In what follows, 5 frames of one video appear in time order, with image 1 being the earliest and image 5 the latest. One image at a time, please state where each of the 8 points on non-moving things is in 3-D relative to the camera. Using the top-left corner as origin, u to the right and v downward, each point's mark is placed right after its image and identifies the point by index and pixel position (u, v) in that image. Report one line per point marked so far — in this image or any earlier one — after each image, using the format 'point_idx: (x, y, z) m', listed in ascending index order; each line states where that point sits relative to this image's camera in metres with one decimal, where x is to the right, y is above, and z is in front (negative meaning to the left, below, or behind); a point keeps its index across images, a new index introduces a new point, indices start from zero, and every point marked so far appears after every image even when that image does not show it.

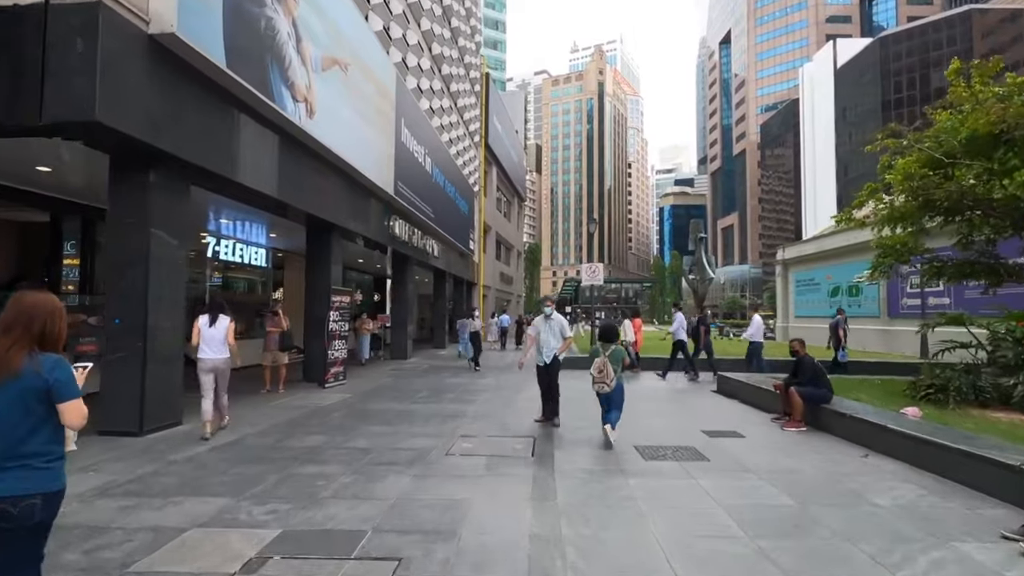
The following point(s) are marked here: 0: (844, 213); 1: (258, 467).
0: (+6.6, +1.5, +10.6) m
1: (-2.7, -1.9, +5.7) m
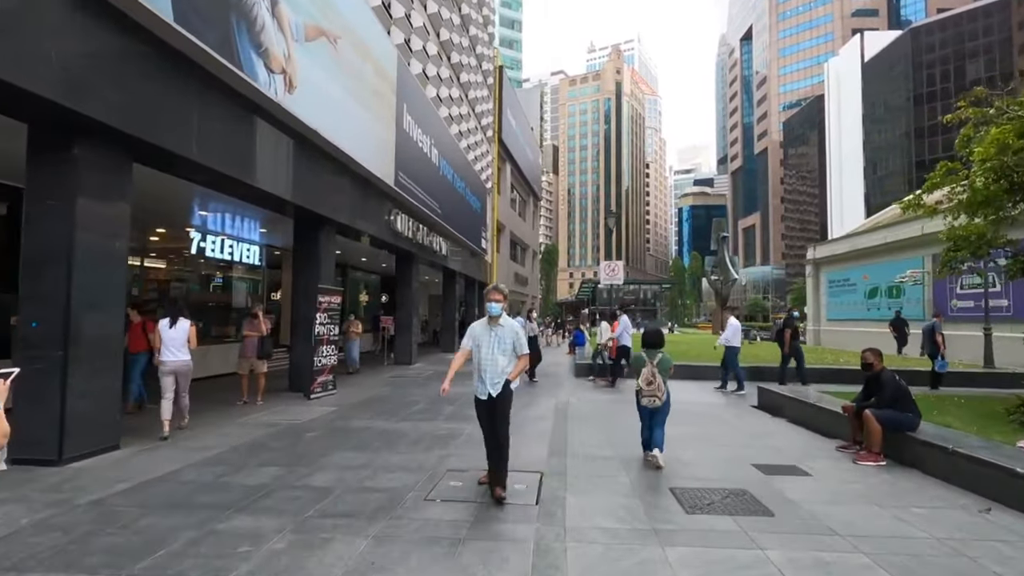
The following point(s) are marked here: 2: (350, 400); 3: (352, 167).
0: (+6.7, +1.5, +8.9) m
1: (-2.7, -1.9, +4.3) m
2: (-3.2, -2.2, +10.5) m
3: (-3.8, +2.9, +12.6) m
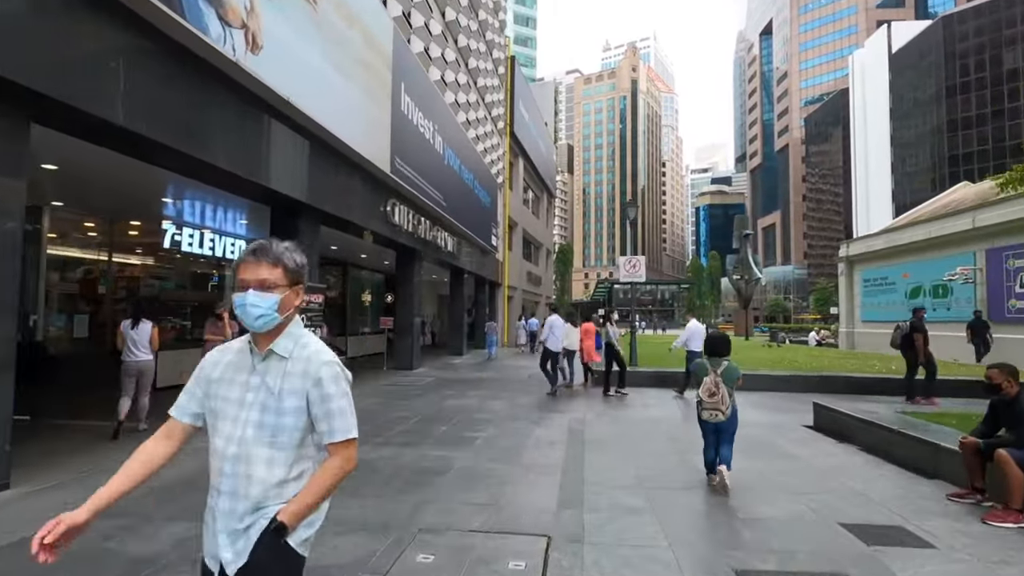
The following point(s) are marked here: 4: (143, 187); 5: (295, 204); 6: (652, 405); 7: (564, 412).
0: (+6.7, +1.6, +7.2) m
1: (-2.8, -1.8, +2.8) m
2: (-3.1, -2.2, +9.0) m
3: (-3.6, +2.9, +11.1) m
4: (-7.6, +2.1, +11.0) m
5: (-4.2, +1.6, +10.2) m
6: (+2.7, -2.2, +10.2) m
7: (+0.9, -2.2, +9.3) m
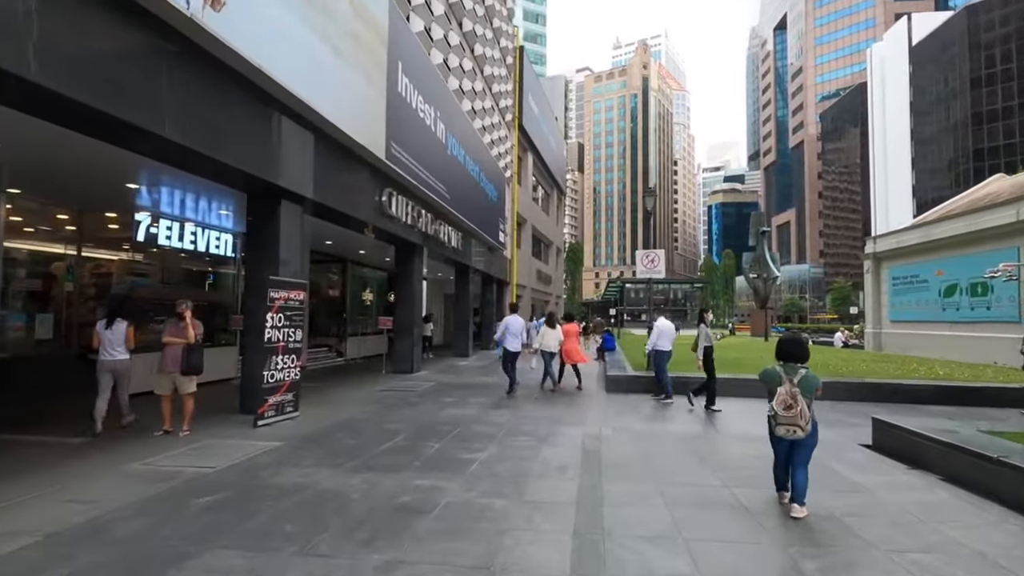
0: (+6.8, +1.7, +5.9) m
1: (-2.8, -1.7, +1.7) m
2: (-3.0, -2.1, +7.9) m
3: (-3.5, +3.0, +10.0) m
4: (-7.5, +2.2, +10.0) m
5: (-4.1, +1.7, +9.1) m
6: (+2.7, -2.2, +9.0) m
7: (+1.0, -2.1, +8.1) m
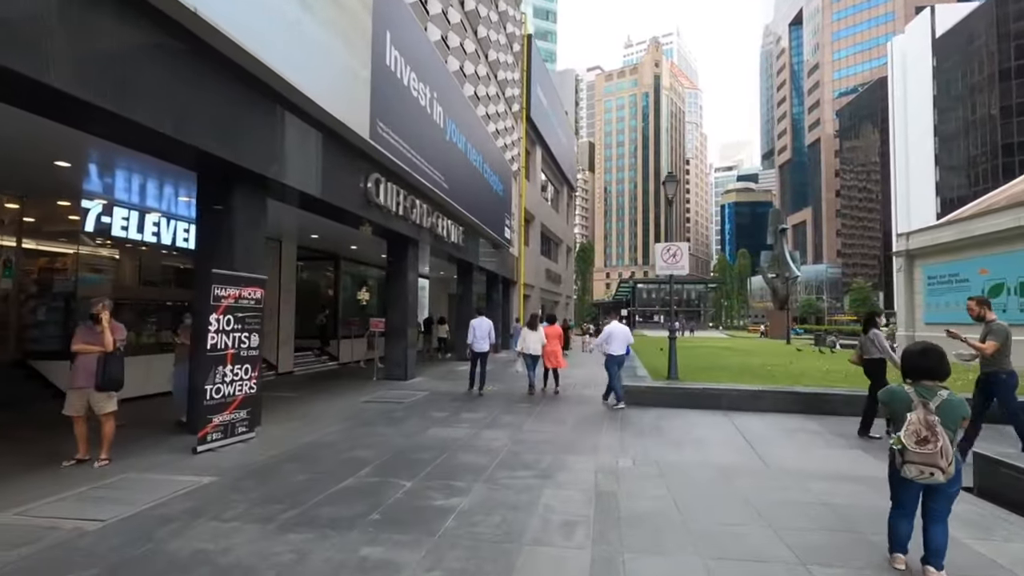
0: (+6.7, +1.7, +4.3) m
1: (-3.0, -1.7, +0.3) m
2: (-3.1, -2.0, +6.4) m
3: (-3.5, +3.0, +8.6) m
4: (-7.5, +2.2, +8.7) m
5: (-4.1, +1.7, +7.6) m
6: (+2.7, -2.1, +7.4) m
7: (+0.9, -2.0, +6.6) m
